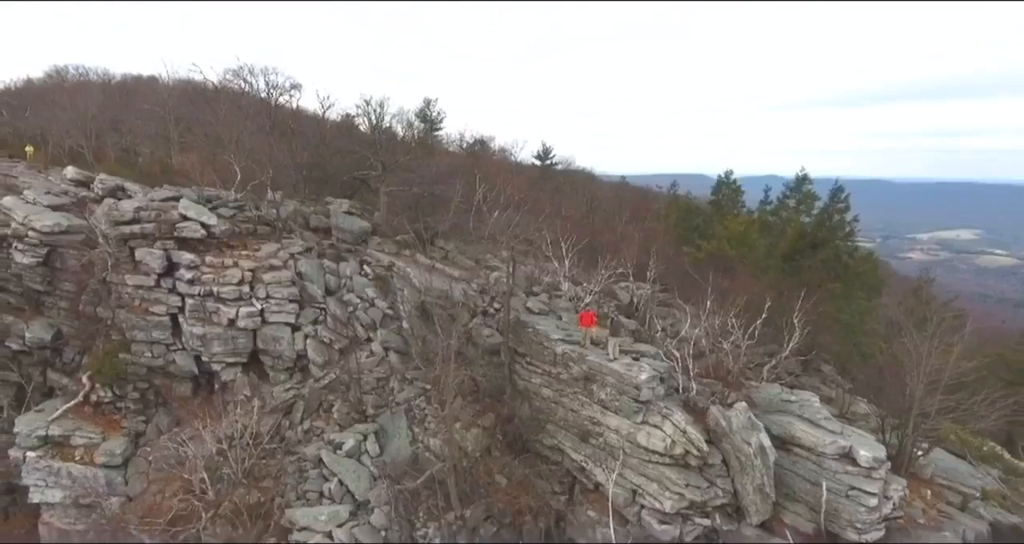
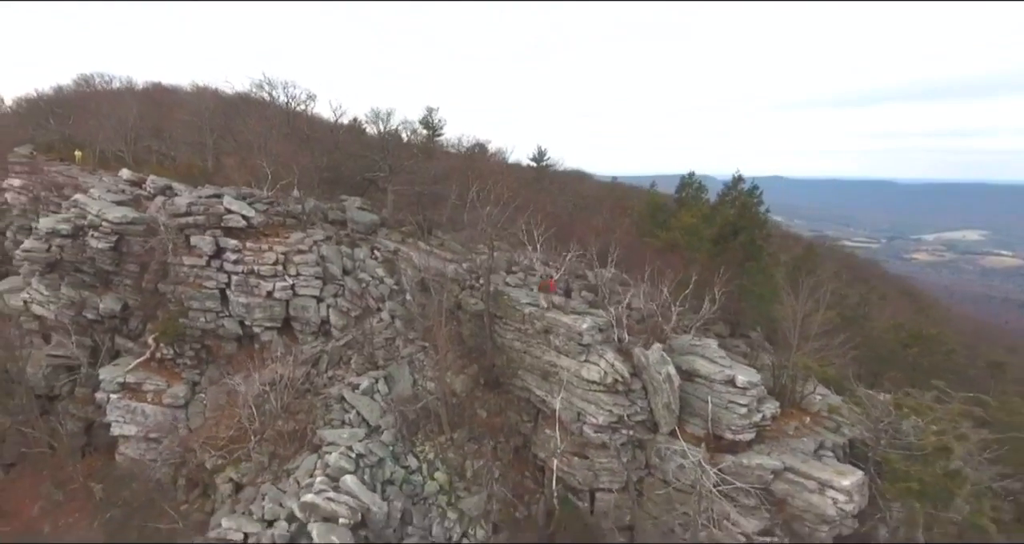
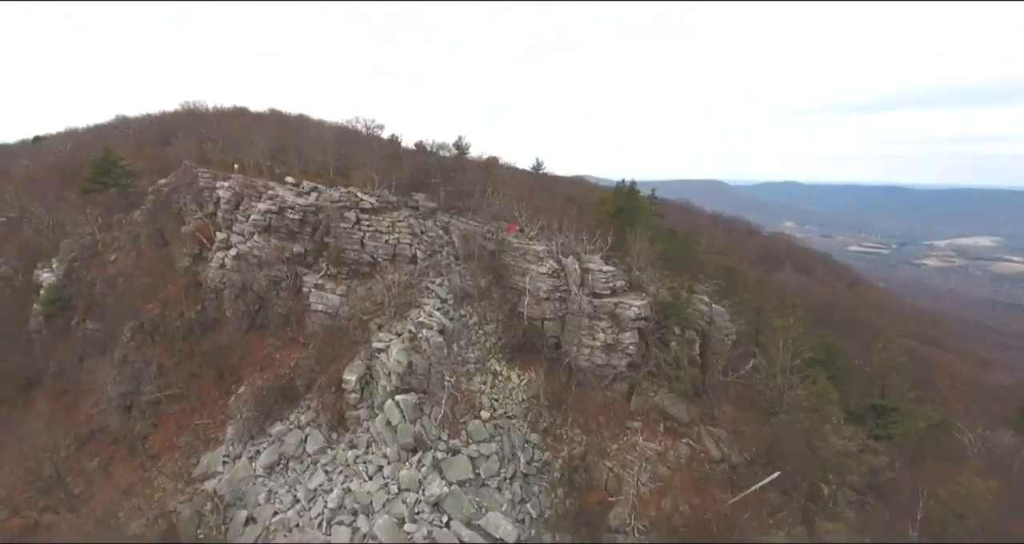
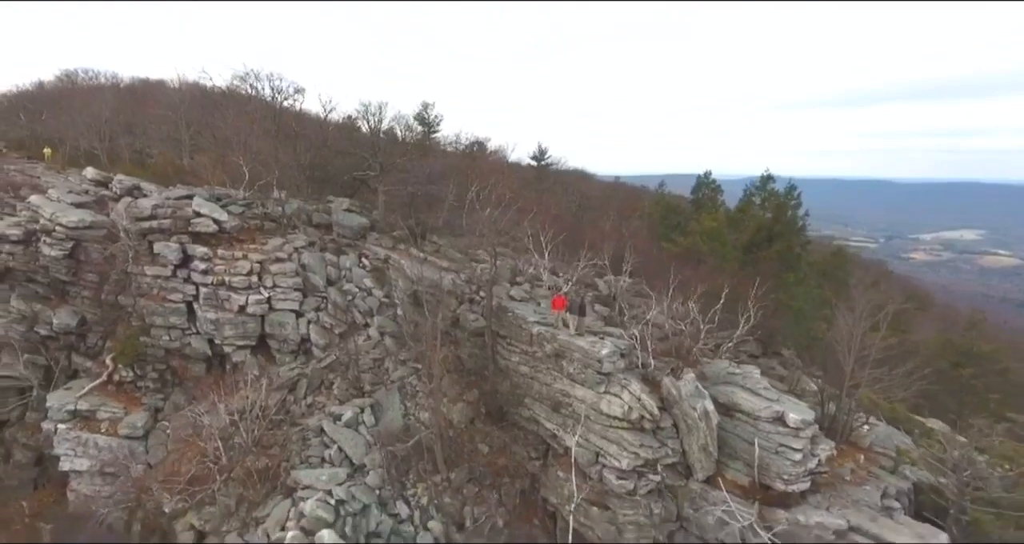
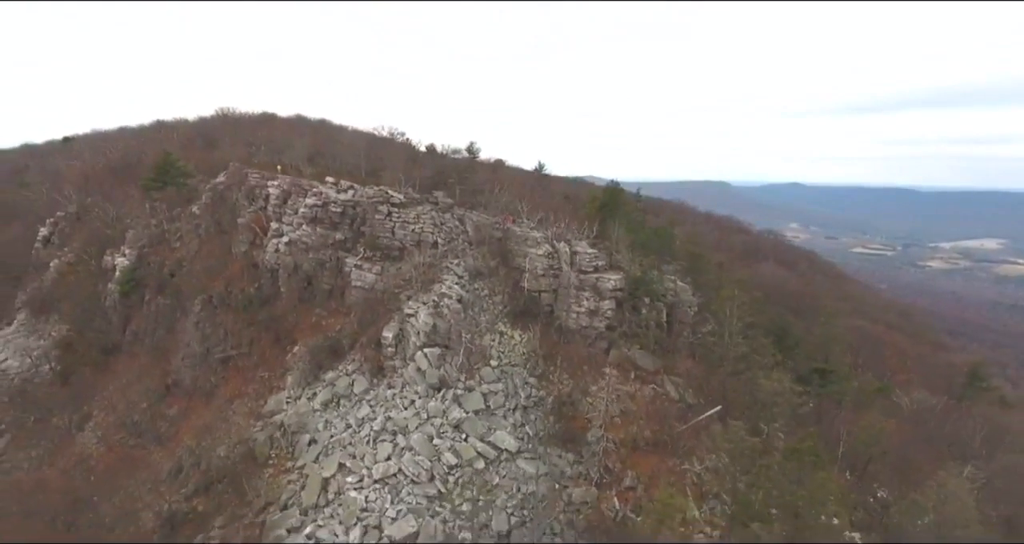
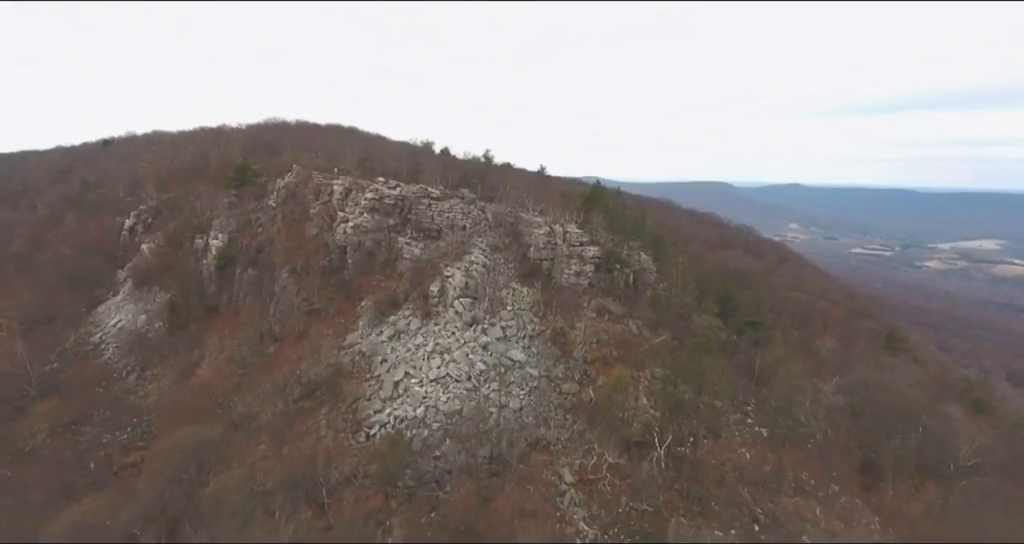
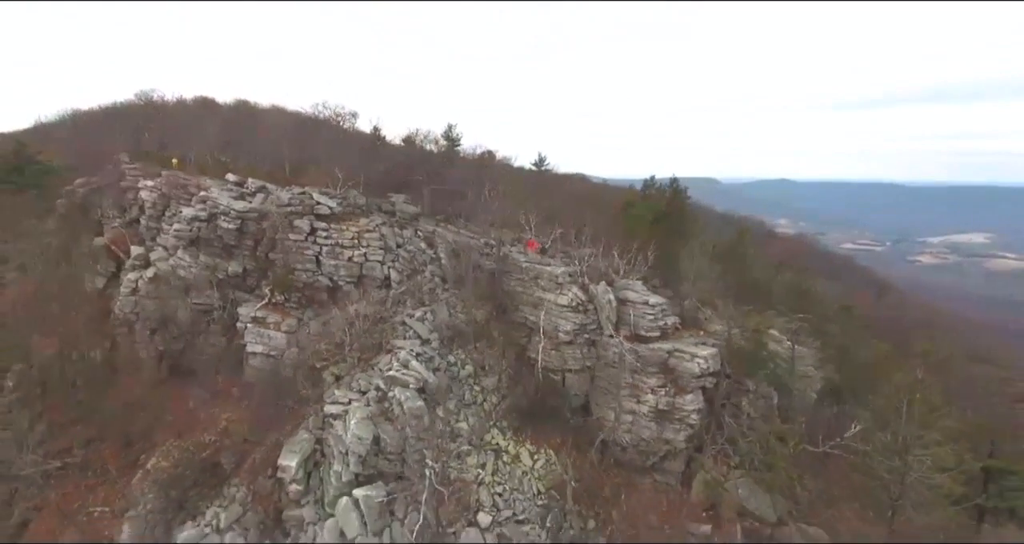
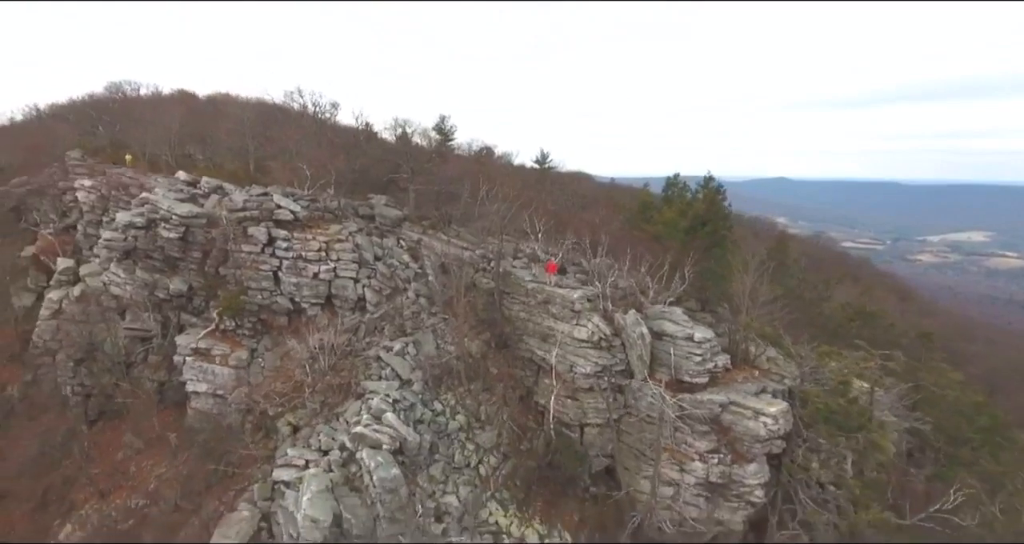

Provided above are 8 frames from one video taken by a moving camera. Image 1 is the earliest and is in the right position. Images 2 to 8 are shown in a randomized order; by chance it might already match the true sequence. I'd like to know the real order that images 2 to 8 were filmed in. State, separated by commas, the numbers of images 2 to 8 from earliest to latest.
4, 2, 8, 7, 3, 5, 6
